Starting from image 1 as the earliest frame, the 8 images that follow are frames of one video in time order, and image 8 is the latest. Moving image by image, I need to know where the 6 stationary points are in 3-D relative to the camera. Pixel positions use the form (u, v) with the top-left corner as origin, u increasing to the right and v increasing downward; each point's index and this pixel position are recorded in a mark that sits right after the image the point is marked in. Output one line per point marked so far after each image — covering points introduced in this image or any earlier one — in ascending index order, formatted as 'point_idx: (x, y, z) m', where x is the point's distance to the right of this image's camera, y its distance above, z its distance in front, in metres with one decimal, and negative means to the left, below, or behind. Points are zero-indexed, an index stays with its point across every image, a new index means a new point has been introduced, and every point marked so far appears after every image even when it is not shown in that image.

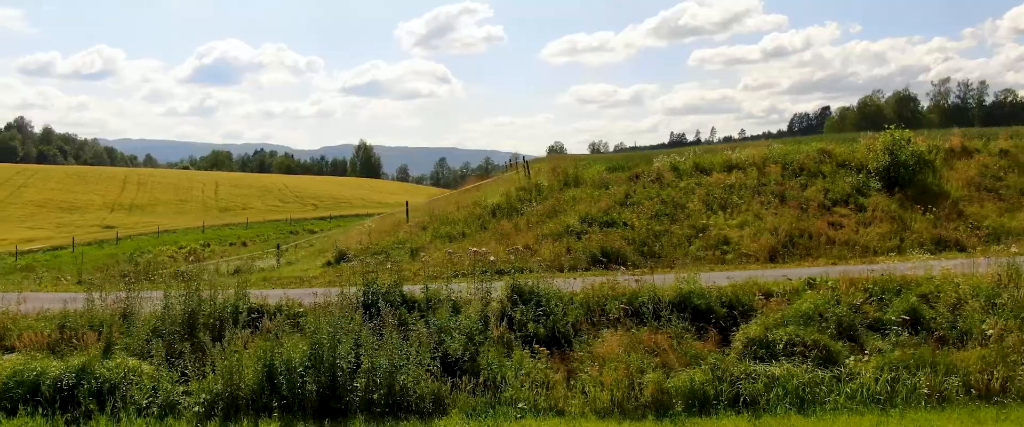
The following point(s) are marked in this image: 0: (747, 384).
0: (+2.9, -2.1, +9.5) m
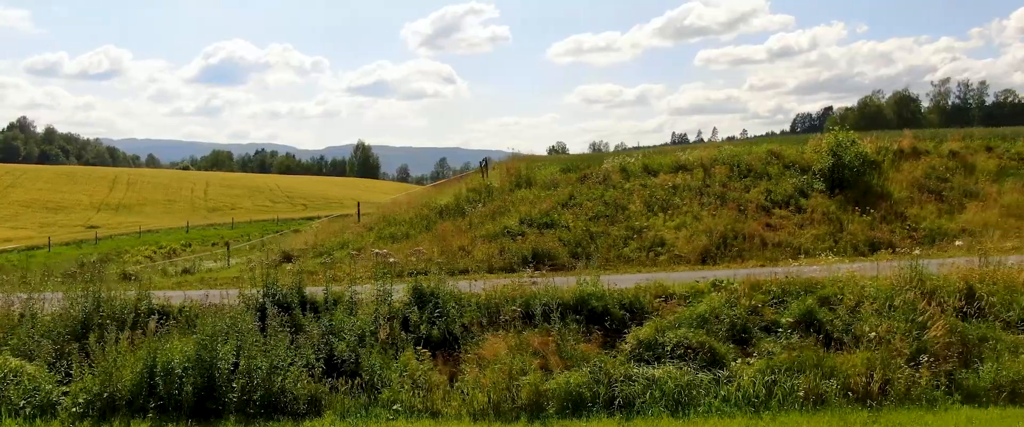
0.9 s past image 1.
0: (+1.4, -2.1, +9.5) m
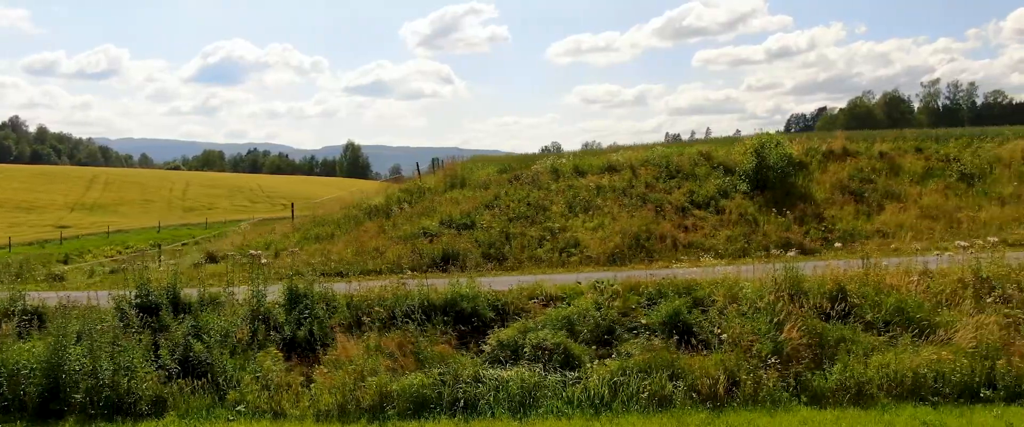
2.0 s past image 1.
0: (-0.5, -2.1, +9.5) m
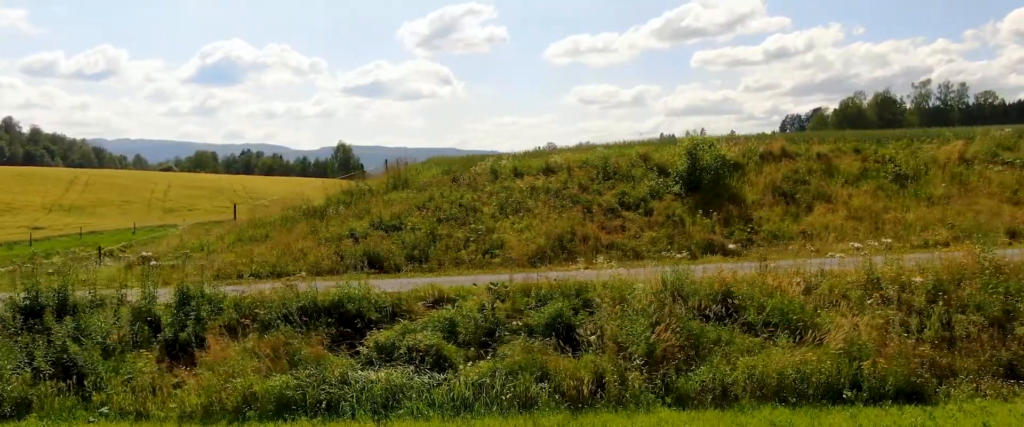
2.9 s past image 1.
0: (-2.2, -2.2, +9.6) m
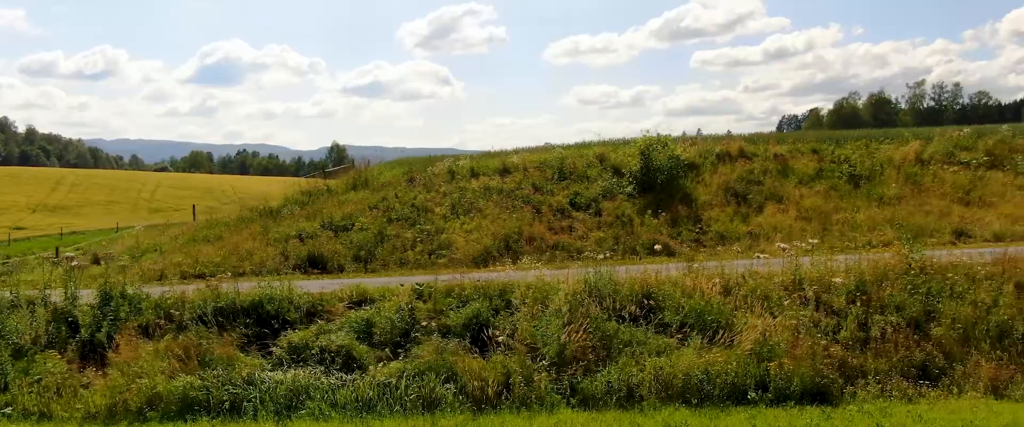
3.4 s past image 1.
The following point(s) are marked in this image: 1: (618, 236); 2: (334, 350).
0: (-3.4, -2.2, +9.6) m
1: (+2.4, -0.5, +17.1) m
2: (-2.4, -1.8, +10.3) m
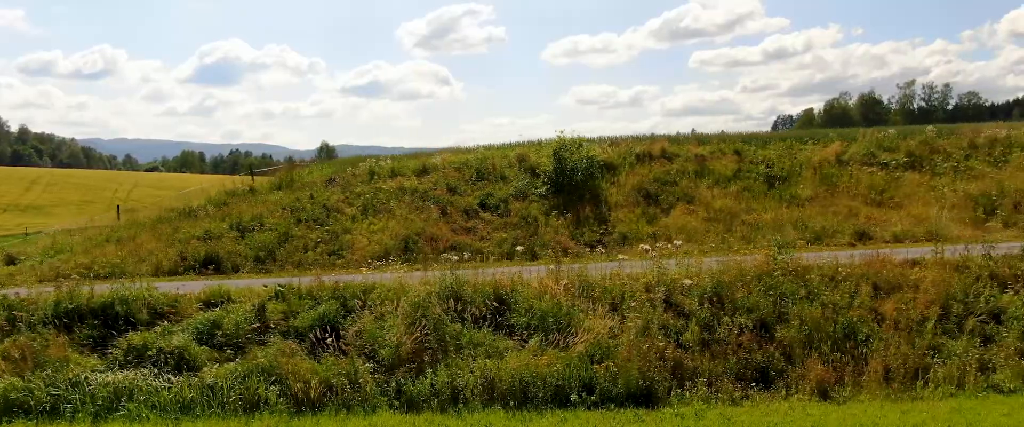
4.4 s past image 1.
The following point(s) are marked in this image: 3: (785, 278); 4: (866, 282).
0: (-5.5, -2.2, +9.5) m
1: (+0.2, -0.5, +17.0) m
2: (-4.5, -1.8, +10.3) m
3: (+4.2, -1.0, +11.8) m
4: (+5.5, -1.1, +11.9) m
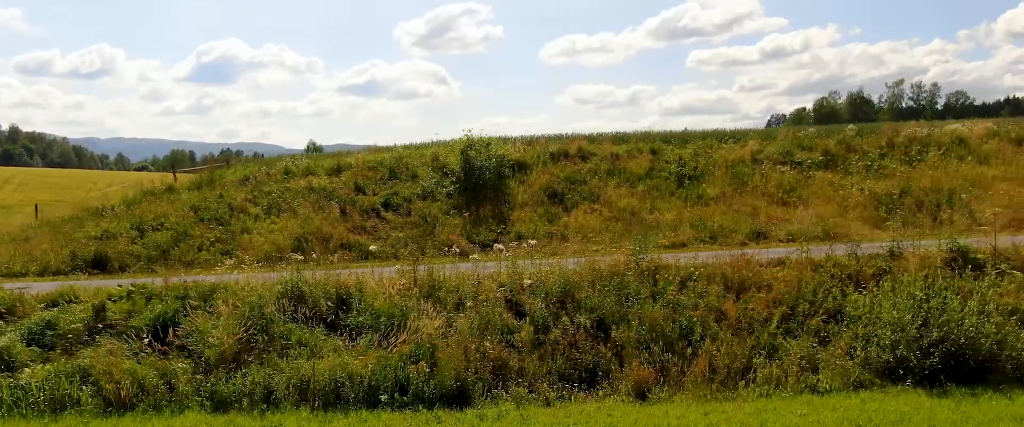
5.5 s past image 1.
0: (-7.8, -2.2, +9.4) m
1: (-2.1, -0.5, +17.0) m
2: (-6.8, -1.8, +10.2) m
3: (+1.9, -1.0, +11.8) m
4: (+3.2, -1.0, +11.8) m
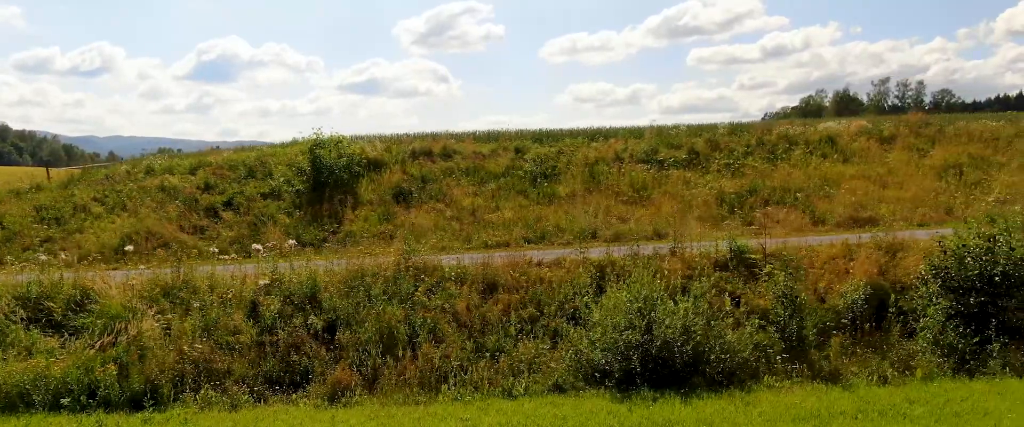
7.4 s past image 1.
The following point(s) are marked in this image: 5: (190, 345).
0: (-11.6, -2.2, +9.2) m
1: (-5.9, -0.5, +16.8) m
2: (-10.6, -1.8, +10.0) m
3: (-1.8, -1.0, +11.6) m
4: (-0.5, -1.0, +11.6) m
5: (-4.2, -1.7, +10.0) m
